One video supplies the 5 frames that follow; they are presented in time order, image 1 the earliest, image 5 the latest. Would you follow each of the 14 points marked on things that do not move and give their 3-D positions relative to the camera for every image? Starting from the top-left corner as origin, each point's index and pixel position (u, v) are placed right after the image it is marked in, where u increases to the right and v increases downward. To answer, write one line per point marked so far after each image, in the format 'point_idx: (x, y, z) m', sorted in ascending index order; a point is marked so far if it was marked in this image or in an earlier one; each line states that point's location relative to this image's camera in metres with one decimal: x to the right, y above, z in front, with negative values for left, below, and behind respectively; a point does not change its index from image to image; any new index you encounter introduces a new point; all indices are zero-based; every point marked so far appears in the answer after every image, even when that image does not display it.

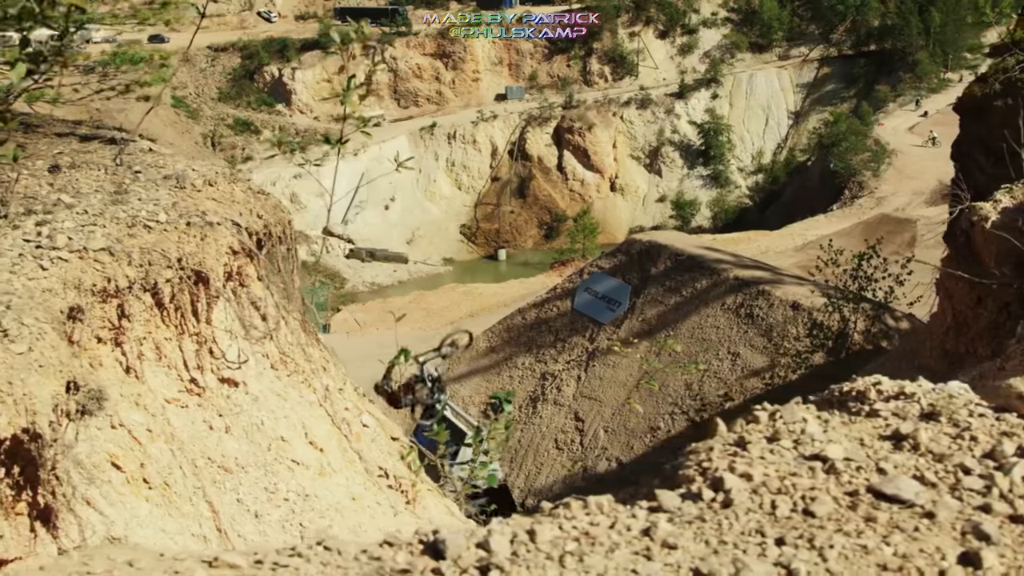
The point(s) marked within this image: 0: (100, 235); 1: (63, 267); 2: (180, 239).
0: (-2.5, +0.3, +5.6) m
1: (-2.5, +0.1, +5.2) m
2: (-2.1, +0.3, +5.9) m
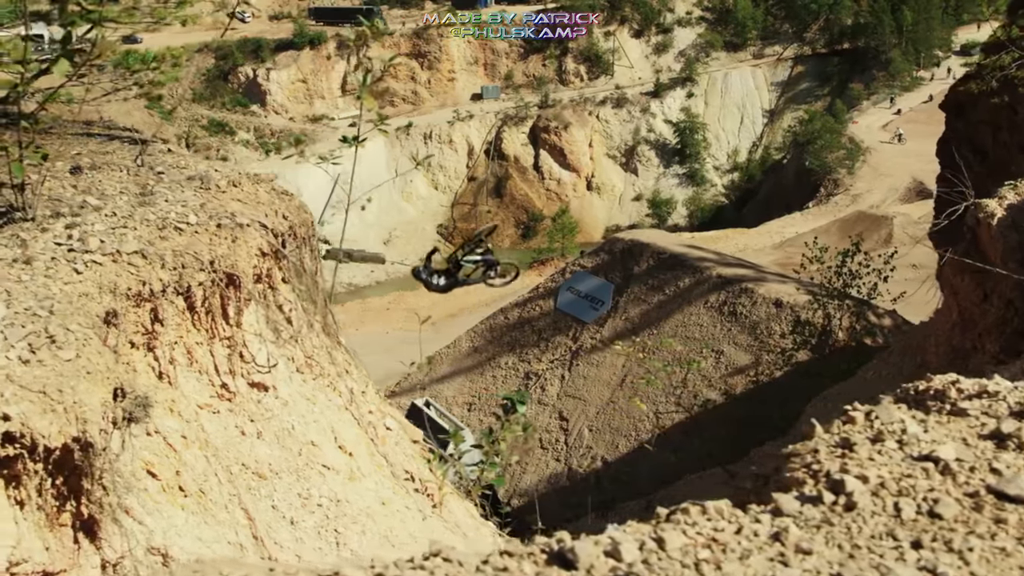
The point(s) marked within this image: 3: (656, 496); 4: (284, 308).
0: (-2.2, +0.3, +5.4) m
1: (-2.3, +0.1, +5.1) m
2: (-1.8, +0.3, +5.7) m
3: (+1.8, -2.8, +12.8) m
4: (-1.6, -0.1, +6.3) m
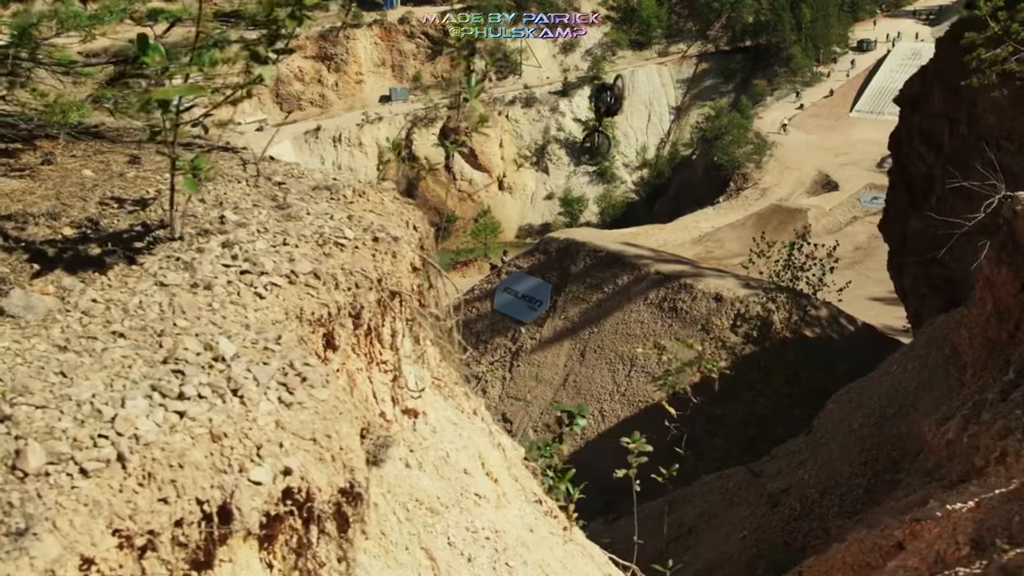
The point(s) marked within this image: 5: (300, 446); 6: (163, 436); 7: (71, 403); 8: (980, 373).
0: (-1.1, +0.2, +4.9) m
1: (-1.1, 0.0, +4.6) m
2: (-0.8, +0.2, +5.2) m
3: (+2.3, -2.9, +12.6) m
4: (-0.6, -0.2, +5.9) m
5: (-0.8, -0.6, +3.4) m
6: (-1.2, -0.5, +3.2) m
7: (-1.5, -0.4, +3.2) m
8: (+5.1, -0.9, +10.2) m
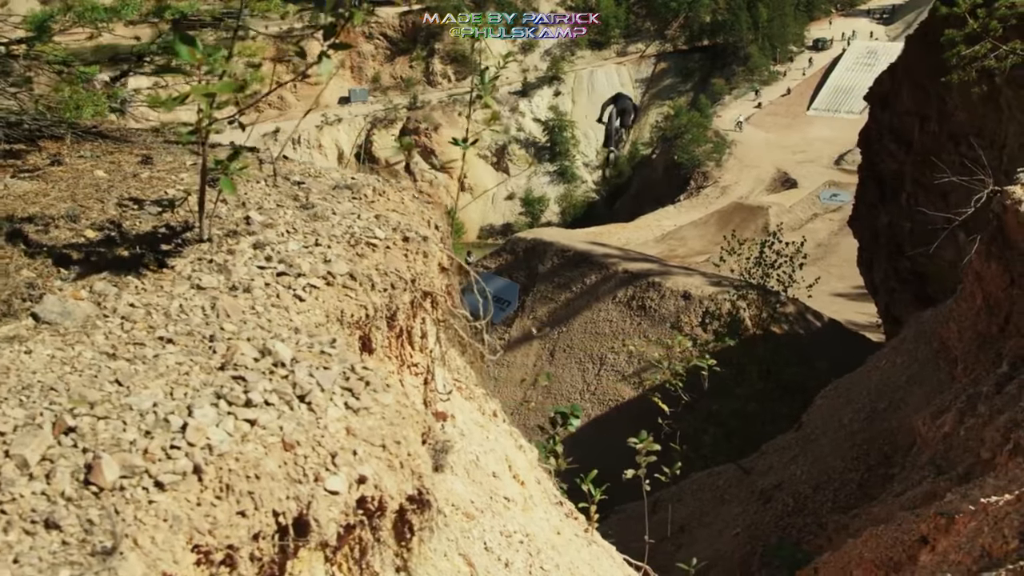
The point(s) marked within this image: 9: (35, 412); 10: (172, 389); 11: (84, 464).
0: (-0.9, +0.2, +4.8) m
1: (-0.9, 0.0, +4.4) m
2: (-0.6, +0.2, +5.1) m
3: (+2.2, -2.8, +12.6) m
4: (-0.4, -0.2, +5.7) m
5: (-0.5, -0.6, +3.3) m
6: (-0.9, -0.5, +3.0) m
7: (-1.3, -0.4, +3.1) m
8: (+5.1, -0.9, +10.3) m
9: (-1.6, -0.4, +3.1) m
10: (-1.2, -0.3, +3.2) m
11: (-1.3, -0.5, +2.8) m
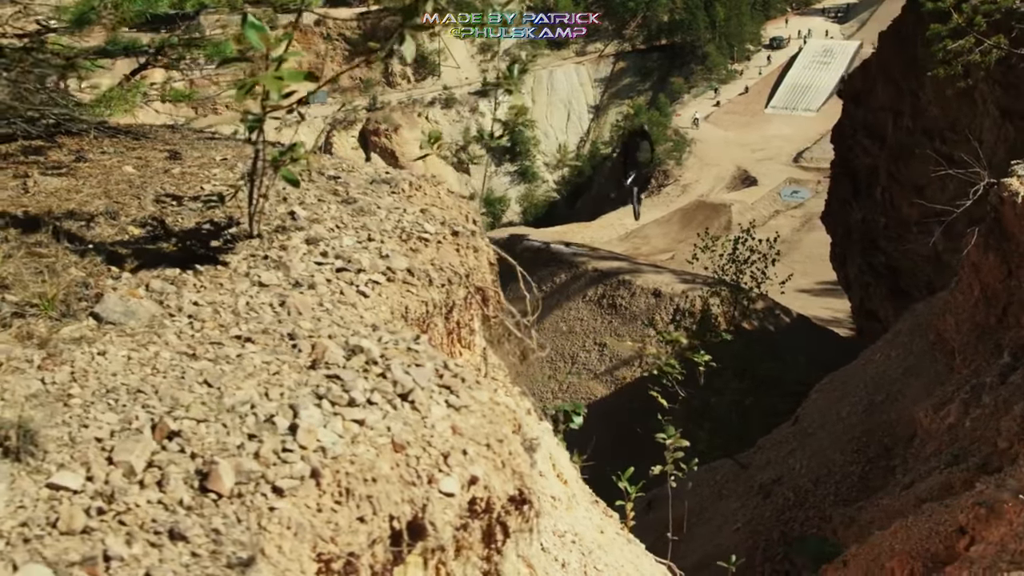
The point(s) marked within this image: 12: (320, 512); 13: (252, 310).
0: (-0.6, +0.2, +4.6) m
1: (-0.6, 0.0, +4.3) m
2: (-0.3, +0.2, +5.0) m
3: (+2.2, -2.8, +12.6) m
4: (-0.1, -0.2, +5.6) m
5: (-0.1, -0.6, +3.1) m
6: (-0.5, -0.5, +2.9) m
7: (-0.9, -0.4, +2.9) m
8: (+5.2, -0.8, +10.4) m
9: (-1.2, -0.4, +2.9) m
10: (-0.8, -0.3, +3.1) m
11: (-0.9, -0.5, +2.6) m
12: (-0.6, -0.6, +2.7) m
13: (-1.1, -0.1, +3.8) m
